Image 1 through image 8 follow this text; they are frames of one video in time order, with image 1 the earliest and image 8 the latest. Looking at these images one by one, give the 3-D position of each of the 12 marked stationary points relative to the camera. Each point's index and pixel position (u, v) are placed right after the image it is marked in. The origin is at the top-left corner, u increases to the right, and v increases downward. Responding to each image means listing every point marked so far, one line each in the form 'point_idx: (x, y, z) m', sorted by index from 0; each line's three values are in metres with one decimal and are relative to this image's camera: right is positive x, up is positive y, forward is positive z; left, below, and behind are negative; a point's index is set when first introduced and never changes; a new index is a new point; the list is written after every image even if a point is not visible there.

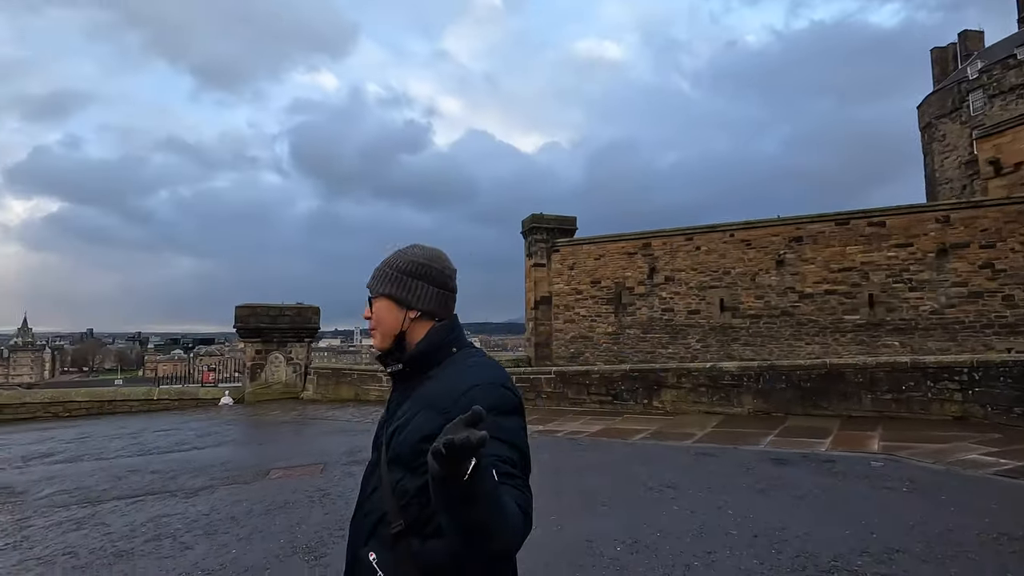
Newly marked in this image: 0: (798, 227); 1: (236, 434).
0: (+10.2, +2.2, +19.0) m
1: (-5.5, -2.9, +10.6) m
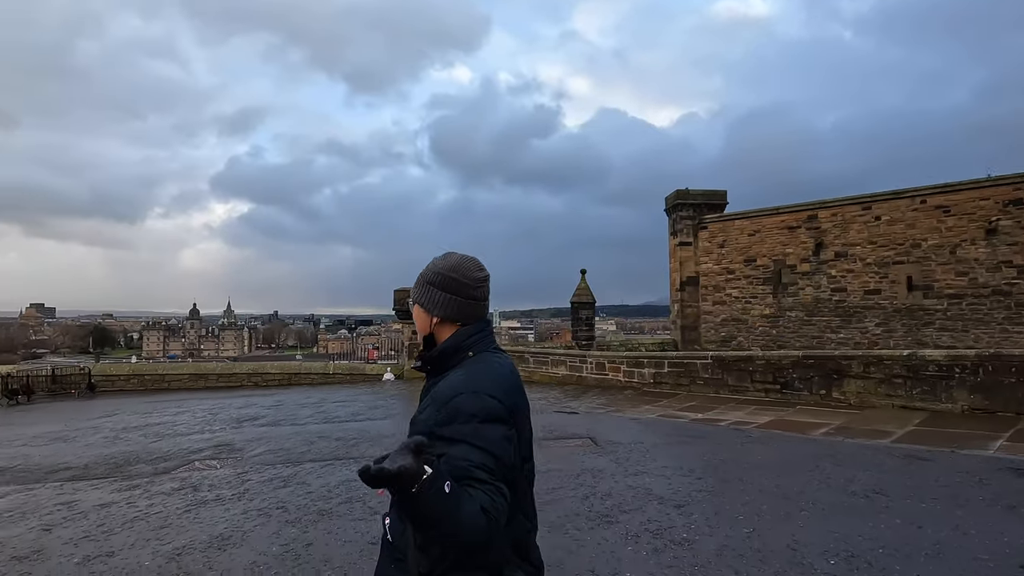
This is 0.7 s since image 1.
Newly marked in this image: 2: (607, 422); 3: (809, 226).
0: (+14.7, +2.9, +15.6) m
1: (-2.4, -2.6, +11.5) m
2: (+1.5, -2.1, +8.6) m
3: (+10.6, +2.2, +19.1) m
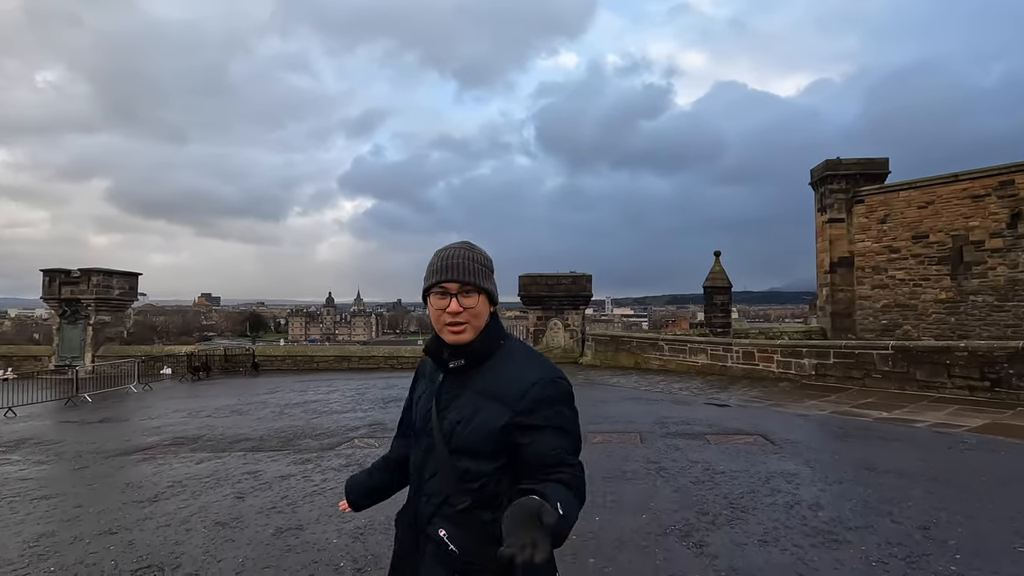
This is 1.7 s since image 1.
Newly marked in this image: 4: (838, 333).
0: (+18.0, +3.5, +11.7) m
1: (+0.5, -2.3, +11.4) m
2: (+3.7, -1.9, +7.7) m
3: (+14.7, +2.8, +16.0) m
4: (+11.9, -1.6, +19.5) m
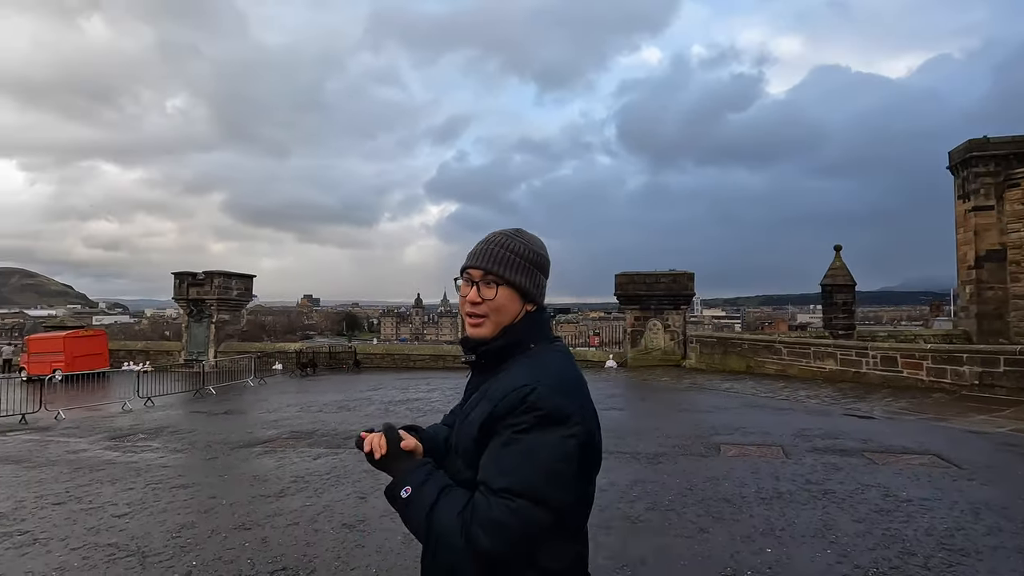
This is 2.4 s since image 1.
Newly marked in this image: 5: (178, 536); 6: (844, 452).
0: (+19.9, +3.6, +8.4) m
1: (+2.6, -2.2, +10.7) m
2: (+5.2, -1.8, +6.6) m
3: (+17.3, +2.9, +13.1) m
4: (+15.1, -1.5, +17.0) m
5: (-2.5, -1.9, +4.1) m
6: (+3.3, -1.7, +5.4) m
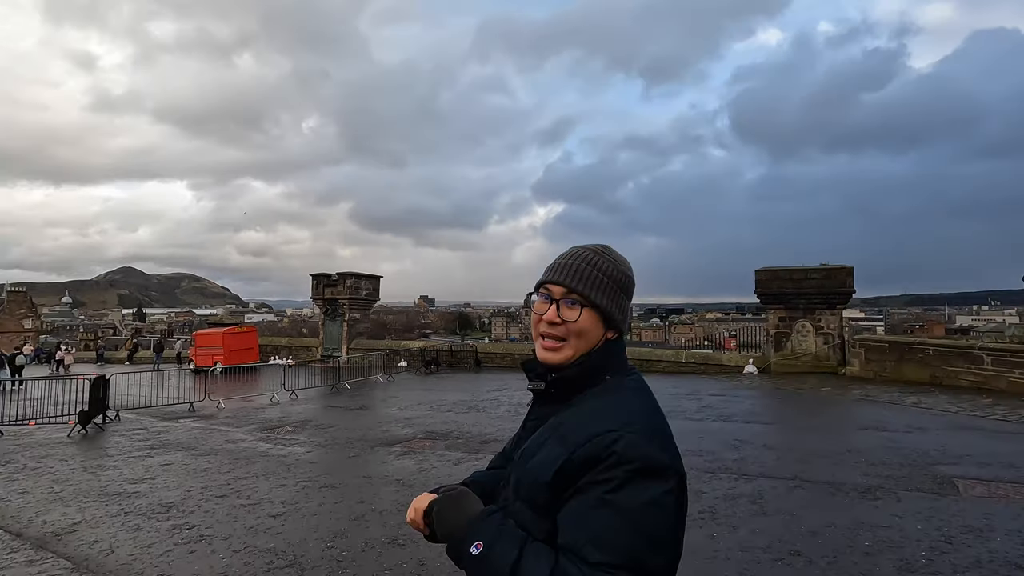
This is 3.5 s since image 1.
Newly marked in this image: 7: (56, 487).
0: (+21.6, +3.8, +3.6) m
1: (+5.1, -2.1, +9.3) m
2: (+6.8, -1.7, +4.7) m
3: (+20.0, +3.1, +8.7) m
4: (+18.6, -1.4, +13.0) m
5: (-1.3, -1.8, +3.8) m
6: (+4.7, -1.6, +3.9) m
7: (-4.8, -2.1, +5.6) m
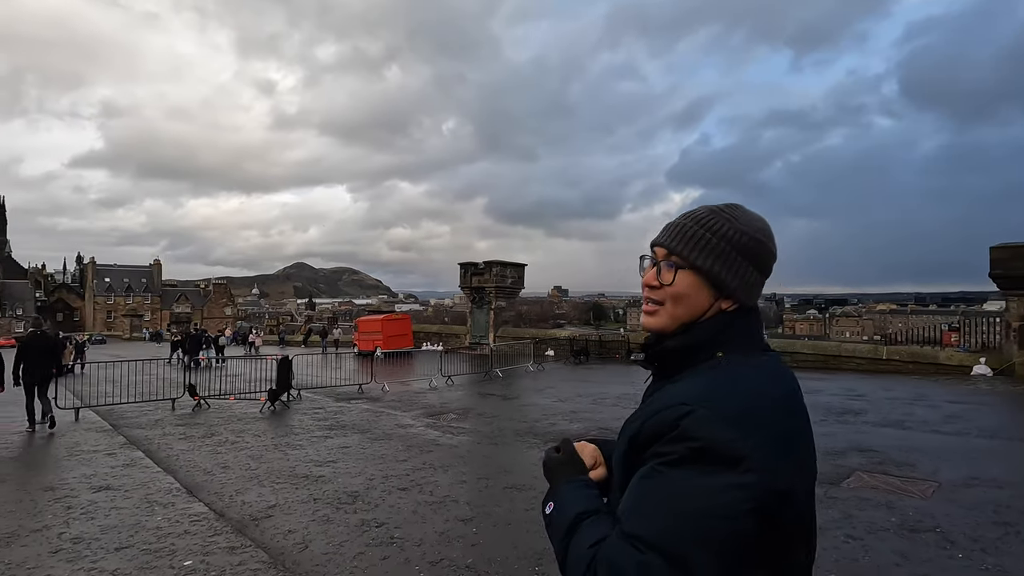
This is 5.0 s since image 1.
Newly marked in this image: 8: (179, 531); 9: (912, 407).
0: (+22.2, +4.1, -2.8) m
1: (+7.7, -1.8, +6.9) m
2: (+8.2, -1.5, +2.0) m
3: (+21.9, +3.4, +2.6) m
4: (+21.7, -1.0, +7.1) m
5: (+0.2, -1.6, +3.1) m
6: (+6.0, -1.4, +1.7) m
7: (-2.8, -1.9, +5.8) m
8: (-2.4, -1.8, +3.9) m
9: (+6.2, -1.9, +8.2) m
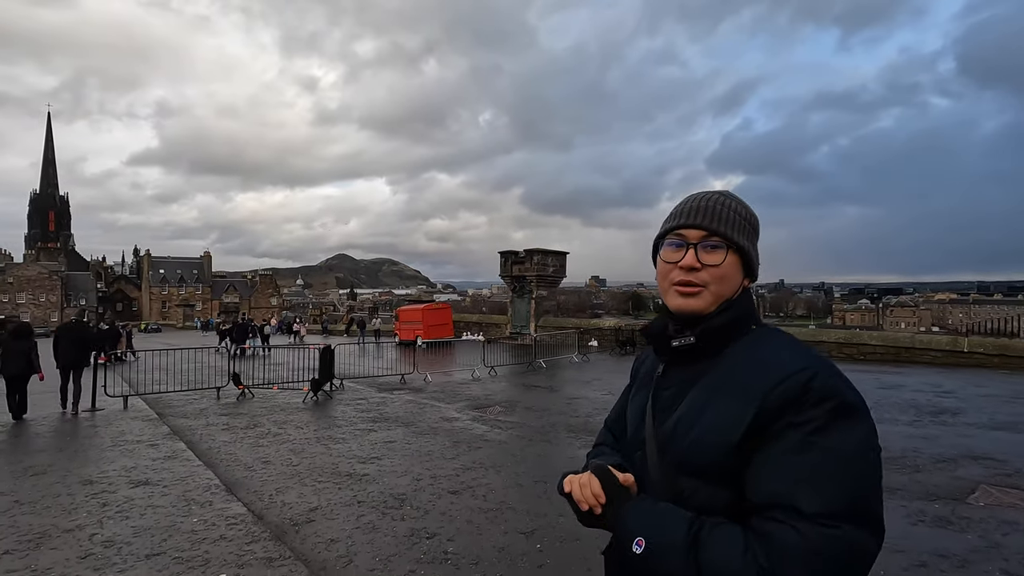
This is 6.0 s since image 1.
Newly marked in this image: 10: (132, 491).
0: (+22.1, +4.1, -5.0) m
1: (+8.3, -1.6, +5.8) m
2: (+8.5, -1.4, +0.9) m
3: (+22.2, +3.6, +0.5) m
4: (+22.3, -0.7, +5.1) m
5: (+0.6, -1.5, +2.6) m
6: (+6.3, -1.3, +0.8) m
7: (-2.2, -1.8, +5.4) m
8: (-2.0, -1.7, +3.6) m
9: (+6.9, -1.6, +7.3) m
10: (-3.3, -1.7, +4.6) m
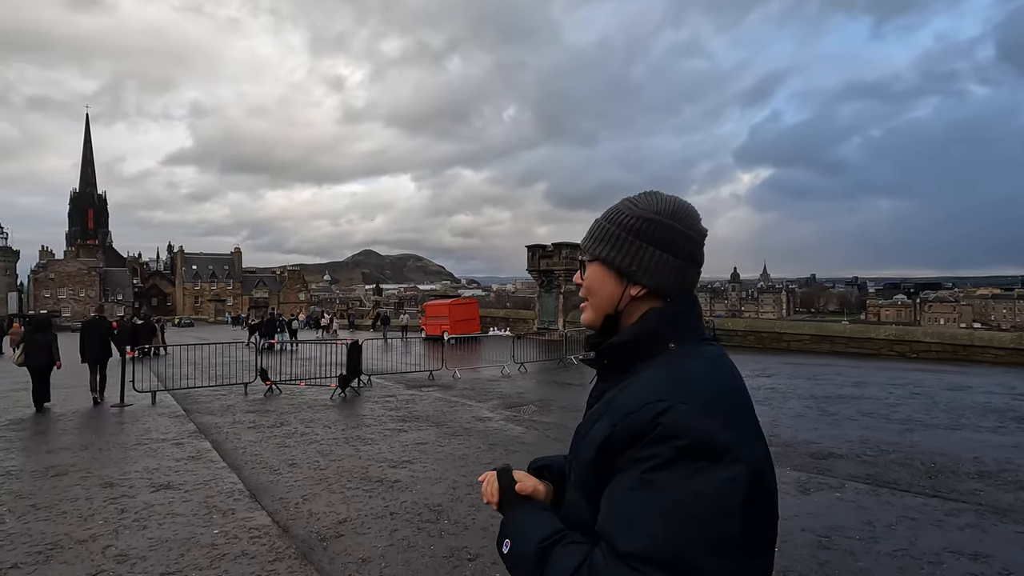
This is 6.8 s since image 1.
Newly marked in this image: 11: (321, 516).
0: (+22.0, +4.1, -6.4) m
1: (+8.7, -1.5, +5.1) m
2: (+8.7, -1.3, +0.1) m
3: (+22.4, +3.6, -1.0) m
4: (+22.6, -0.6, +3.7) m
5: (+0.8, -1.5, +2.1) m
6: (+6.5, -1.2, +0.1) m
7: (-1.8, -1.7, +5.1) m
8: (-1.7, -1.6, +3.2) m
9: (+7.4, -1.5, +6.6) m
10: (-2.9, -1.7, +4.3) m
11: (-1.4, -1.6, +3.8) m
